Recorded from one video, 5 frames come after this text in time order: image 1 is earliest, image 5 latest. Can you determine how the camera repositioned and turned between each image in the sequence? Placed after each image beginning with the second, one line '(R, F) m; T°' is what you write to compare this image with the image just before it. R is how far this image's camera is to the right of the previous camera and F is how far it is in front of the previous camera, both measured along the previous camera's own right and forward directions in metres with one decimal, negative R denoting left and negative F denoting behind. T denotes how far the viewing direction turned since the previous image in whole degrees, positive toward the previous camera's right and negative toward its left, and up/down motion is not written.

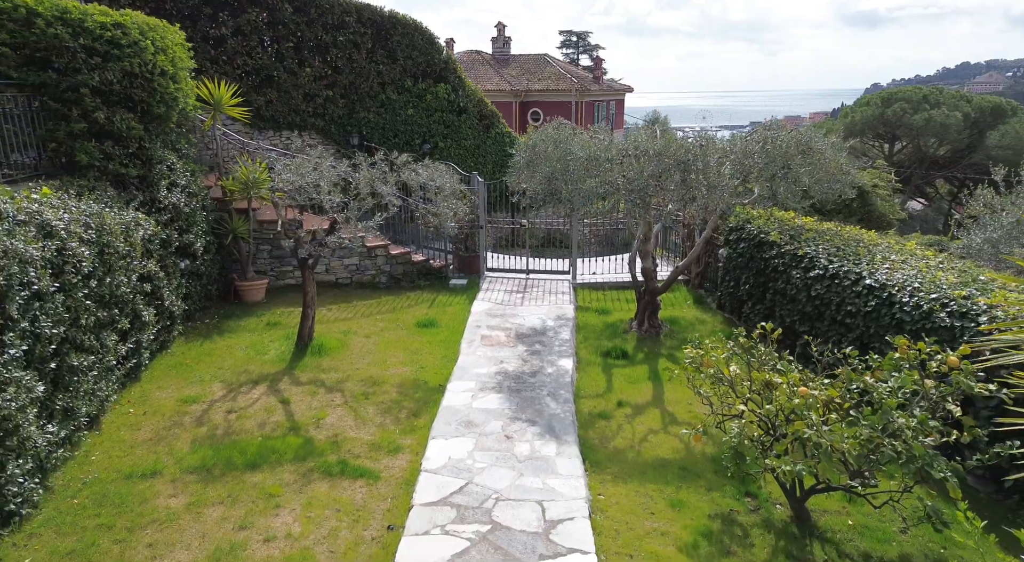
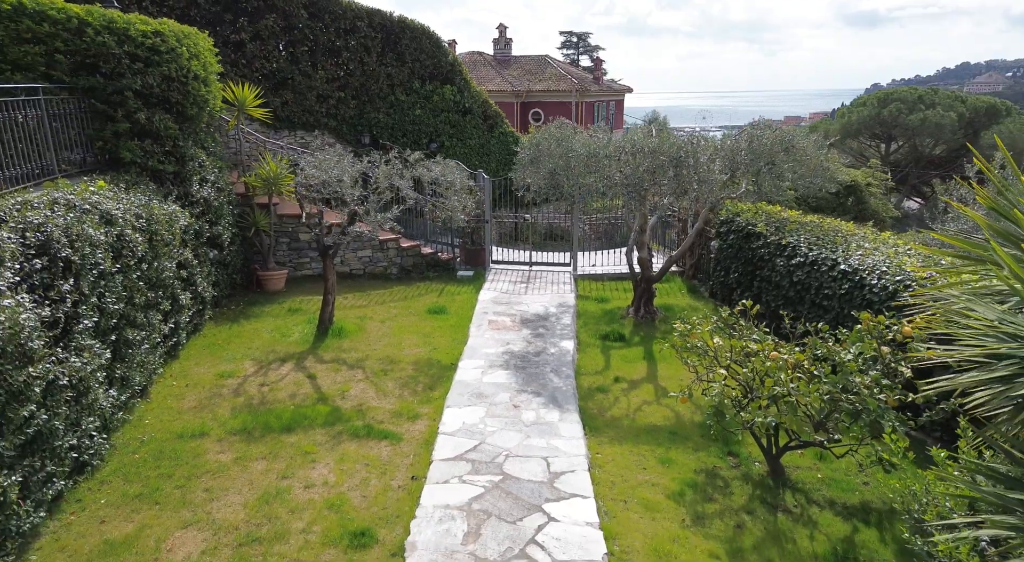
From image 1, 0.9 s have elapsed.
(-0.1, -0.6) m; 0°
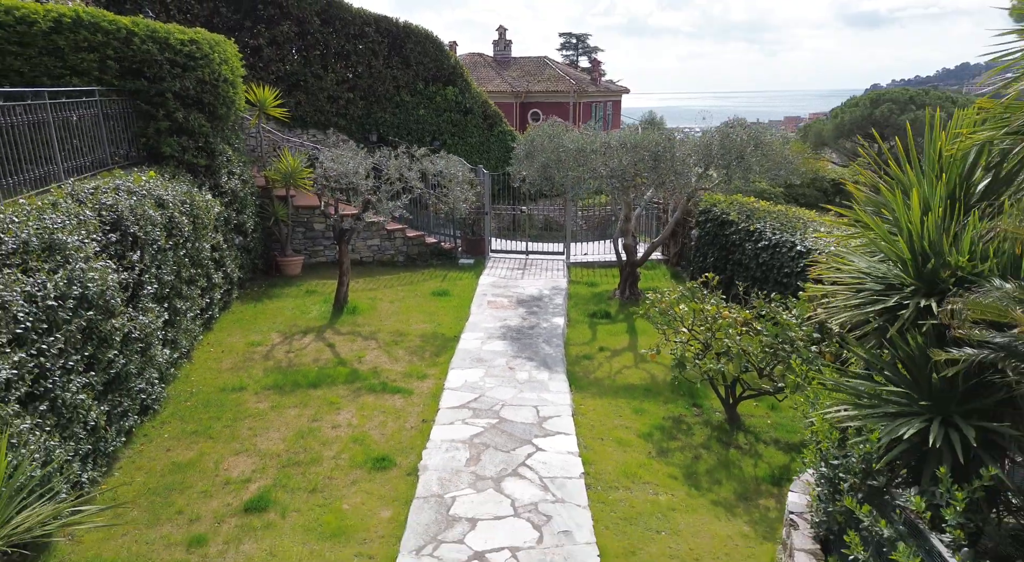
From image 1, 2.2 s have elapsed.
(0.0, -0.9) m; 0°
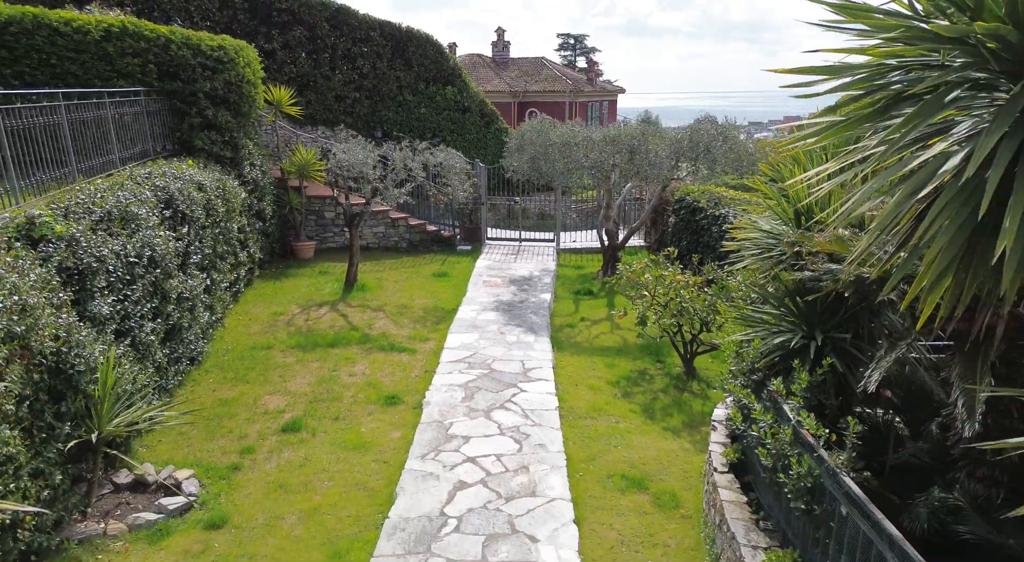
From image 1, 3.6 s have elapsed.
(+0.1, -1.1) m; 0°
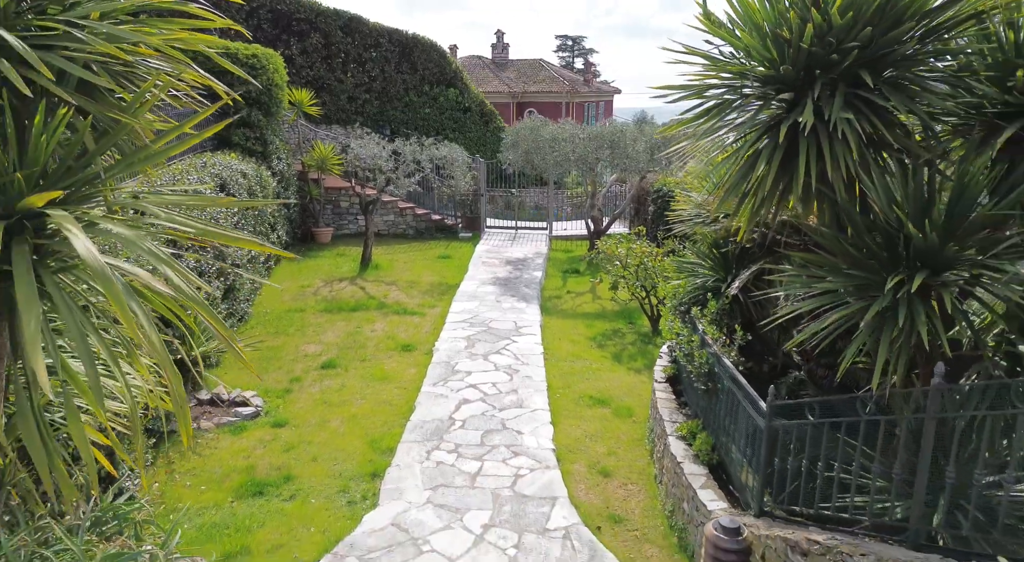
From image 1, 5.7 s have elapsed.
(+0.1, -1.4) m; 0°
